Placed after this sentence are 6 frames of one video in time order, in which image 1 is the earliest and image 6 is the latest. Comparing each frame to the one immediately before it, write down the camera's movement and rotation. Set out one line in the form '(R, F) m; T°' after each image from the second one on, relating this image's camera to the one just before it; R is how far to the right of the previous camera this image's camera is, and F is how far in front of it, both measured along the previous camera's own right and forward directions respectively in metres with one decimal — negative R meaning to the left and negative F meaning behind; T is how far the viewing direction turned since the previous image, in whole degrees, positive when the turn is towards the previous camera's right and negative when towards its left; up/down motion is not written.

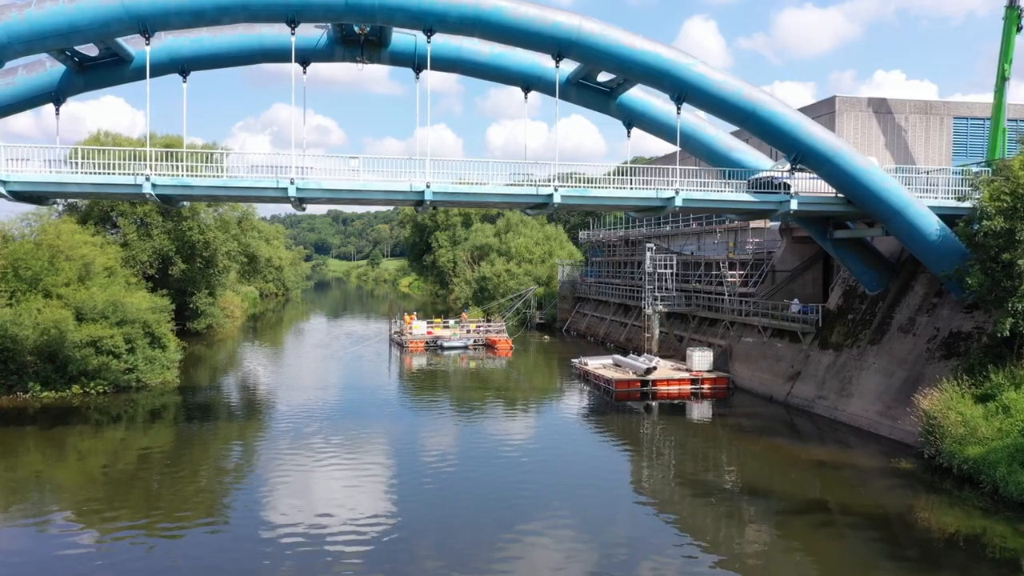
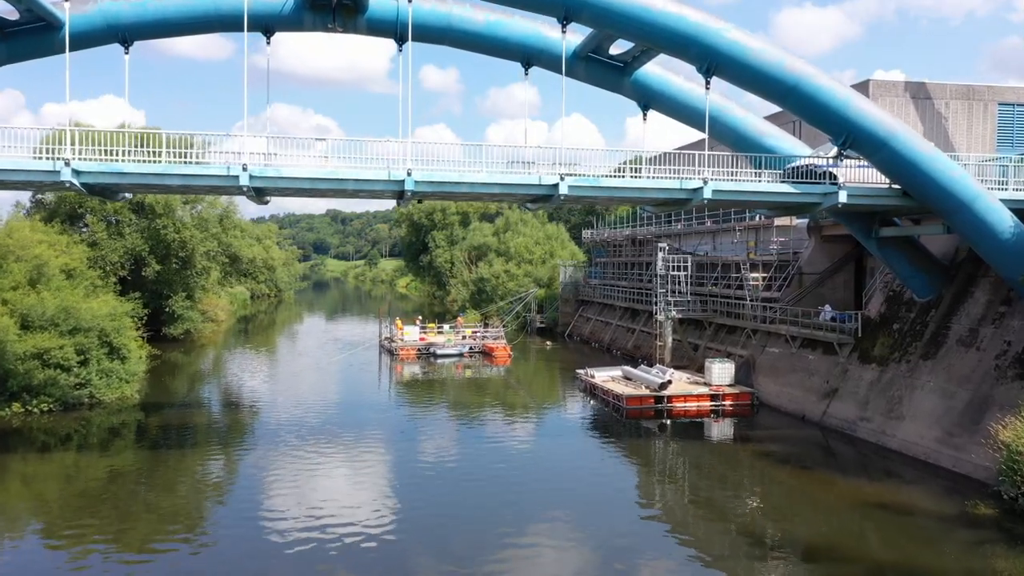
(0.0, +2.9) m; 0°
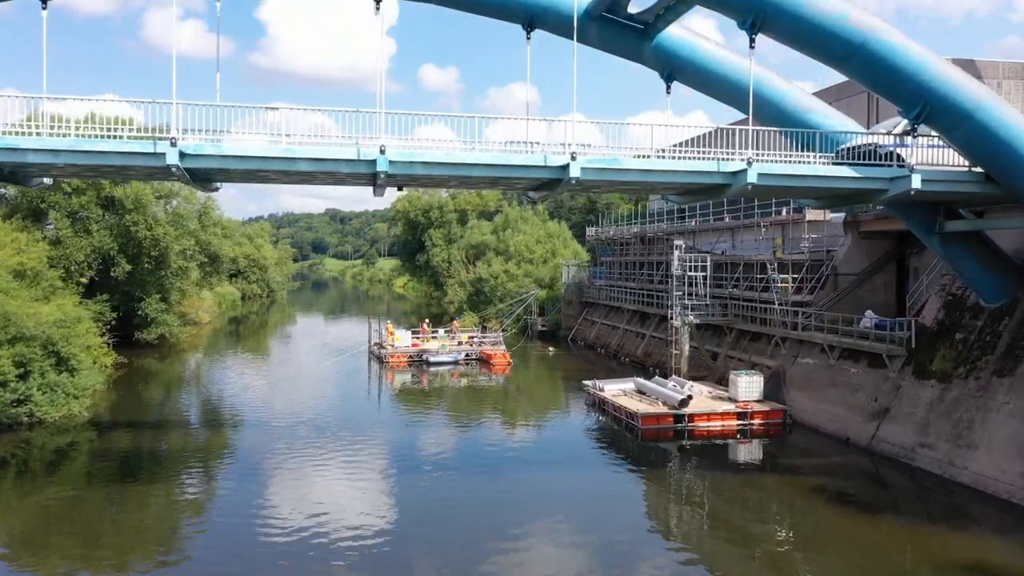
(0.0, +3.0) m; 0°
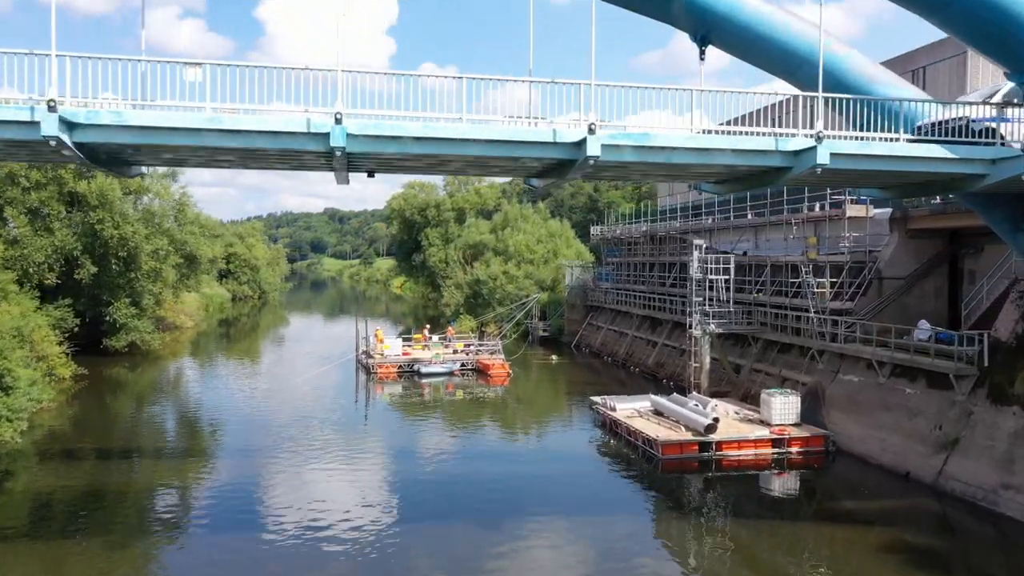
(0.0, +2.9) m; 0°
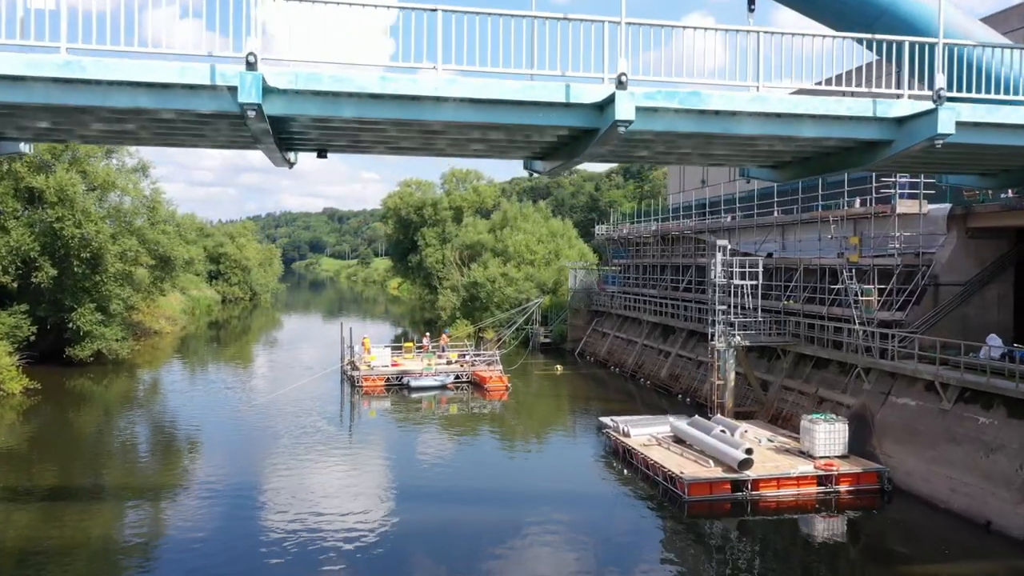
(0.0, +2.8) m; 0°
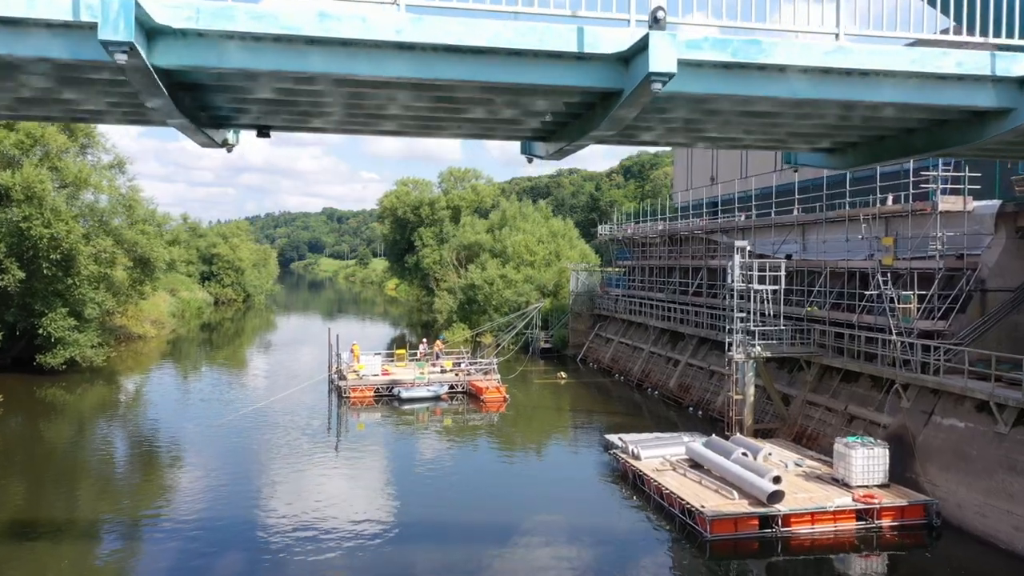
(0.0, +1.9) m; 0°
